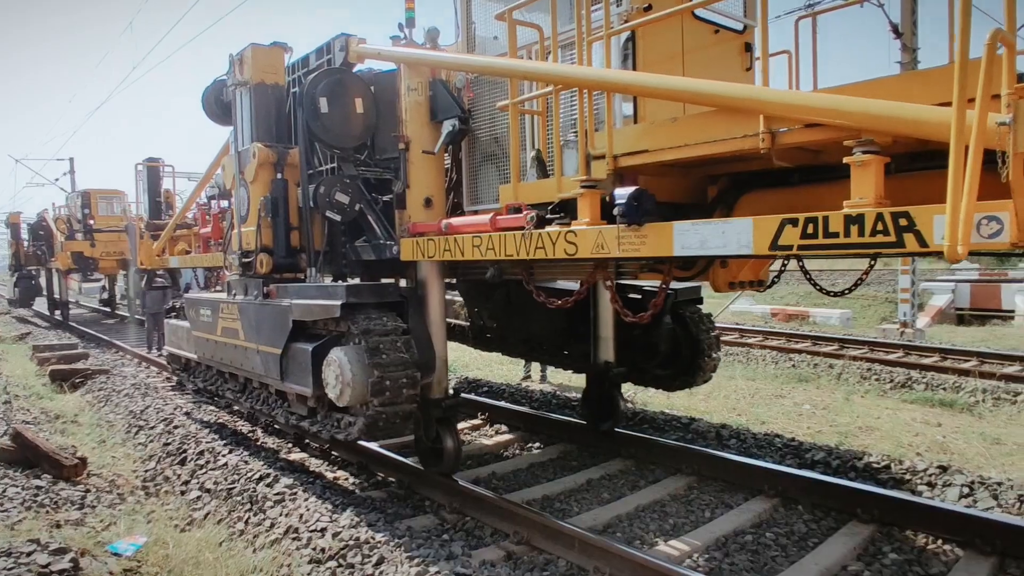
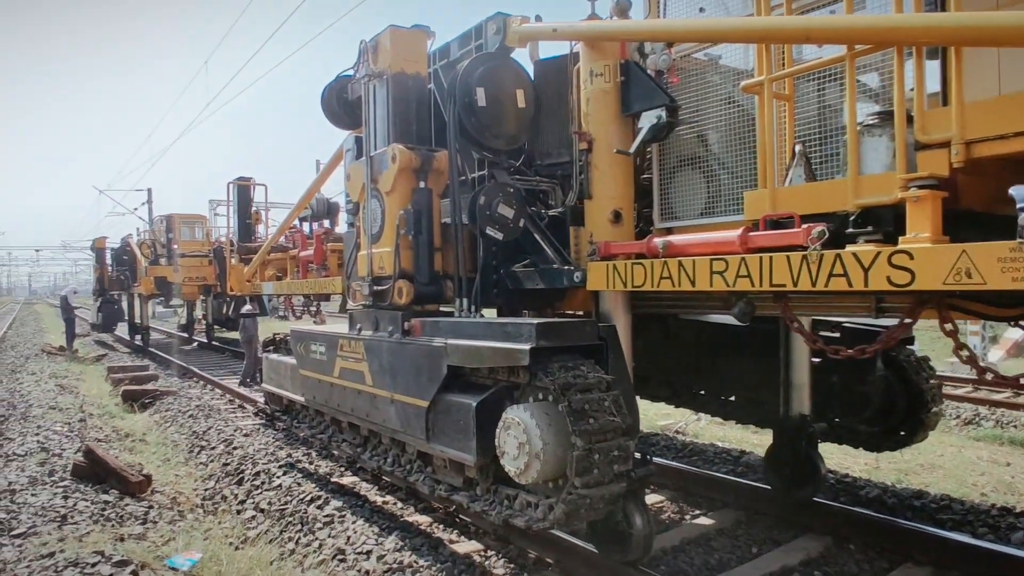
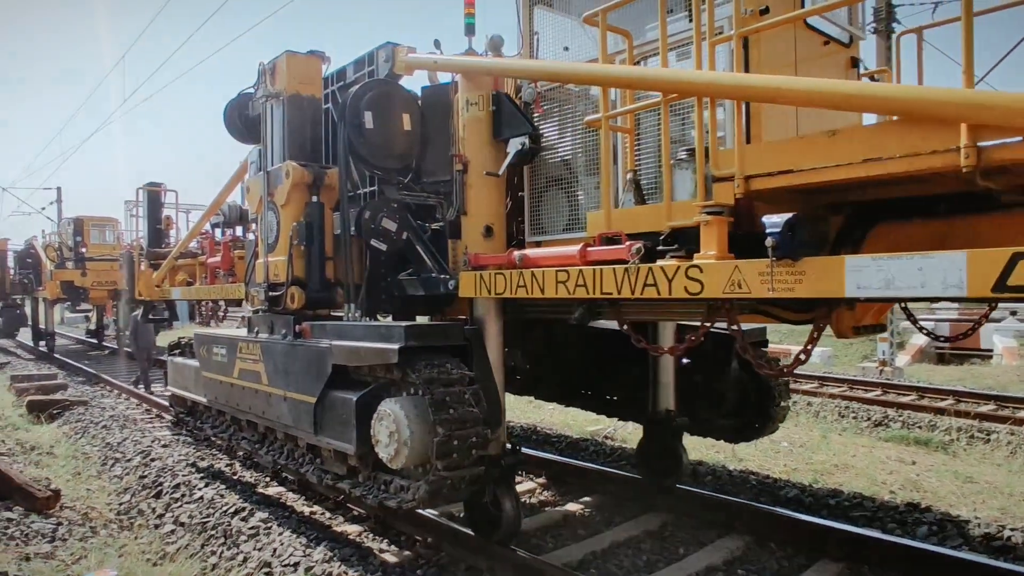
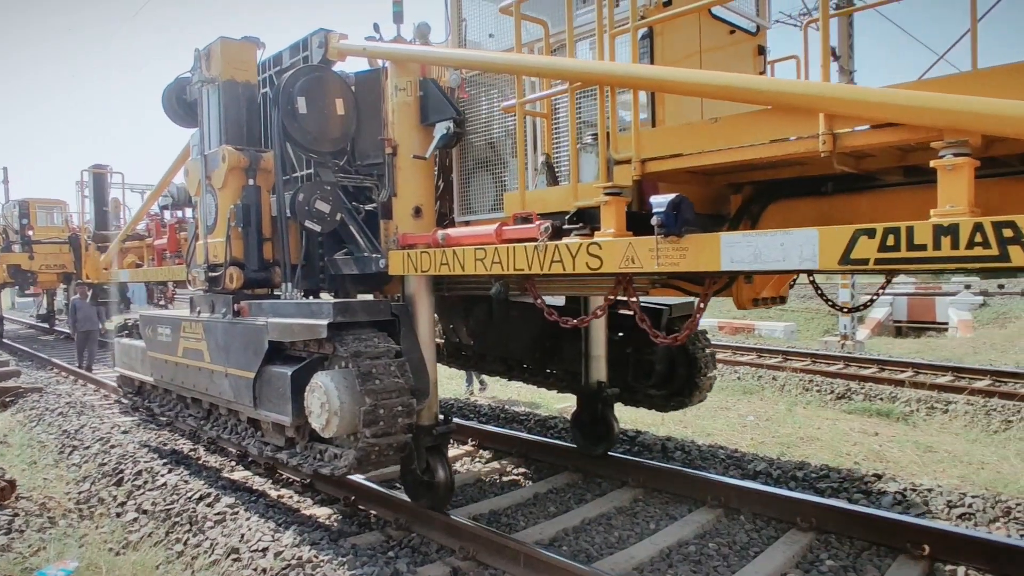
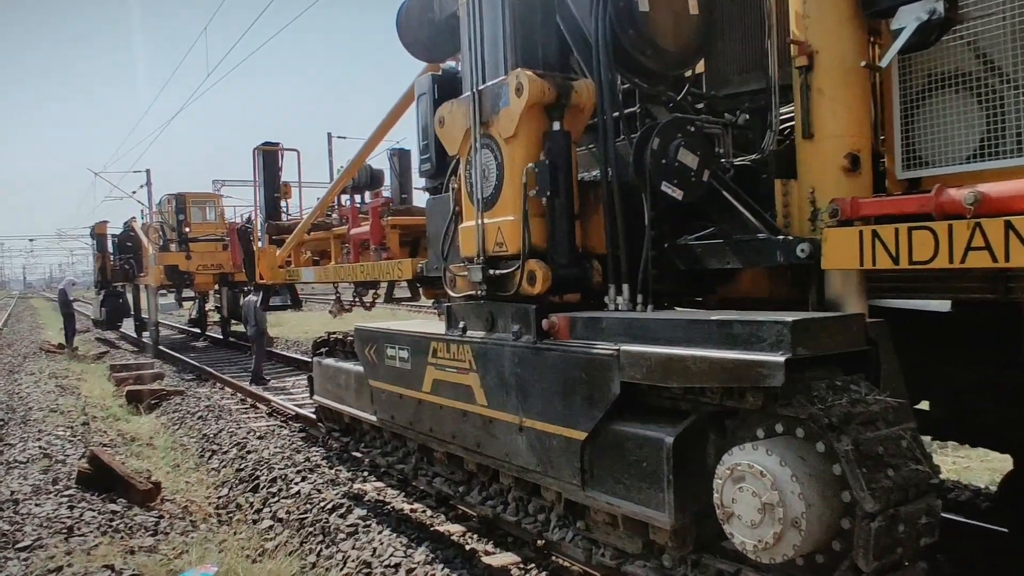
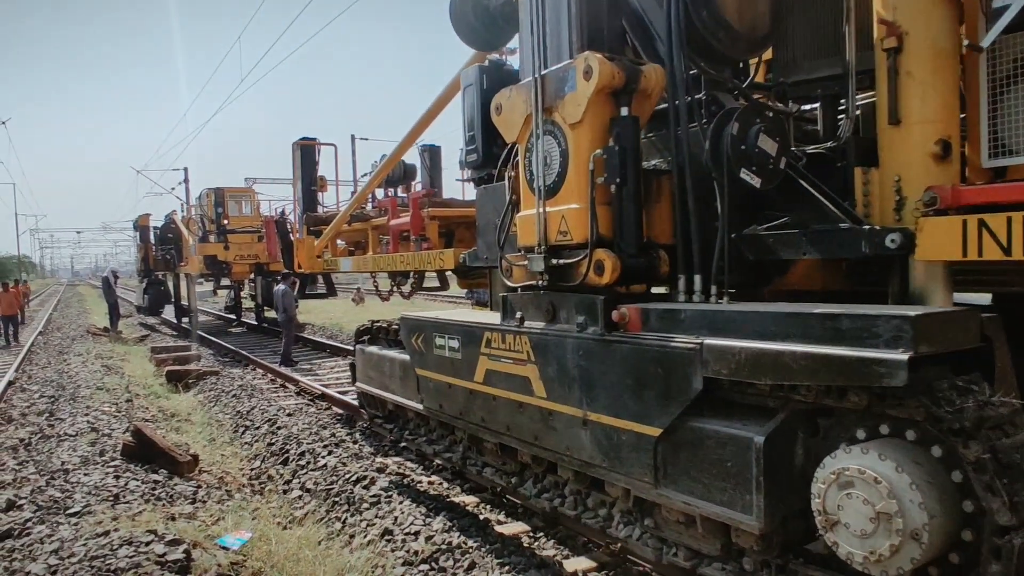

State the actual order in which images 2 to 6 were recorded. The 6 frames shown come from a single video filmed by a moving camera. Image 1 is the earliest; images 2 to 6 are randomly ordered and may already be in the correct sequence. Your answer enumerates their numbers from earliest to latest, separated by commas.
4, 3, 2, 5, 6
